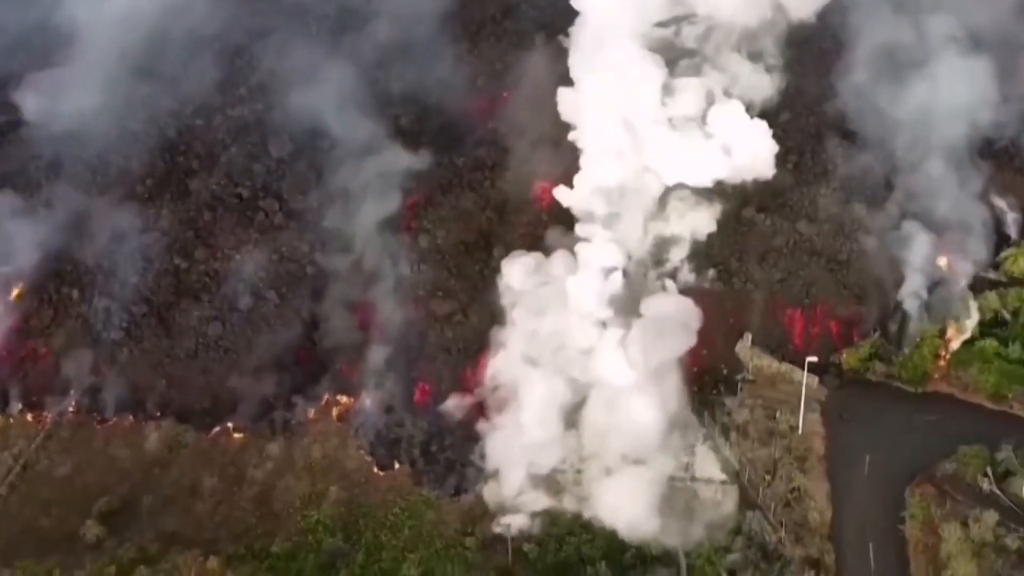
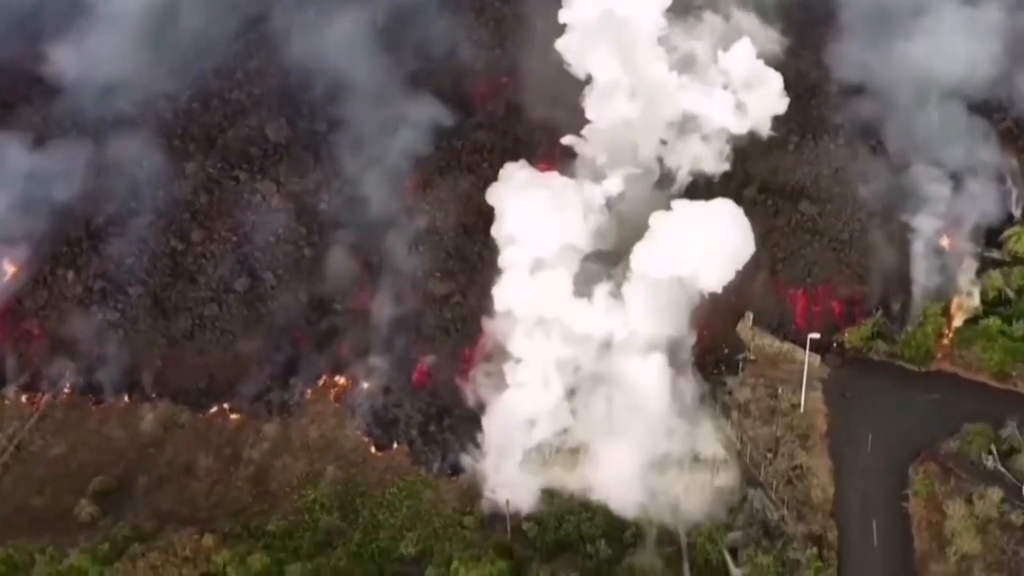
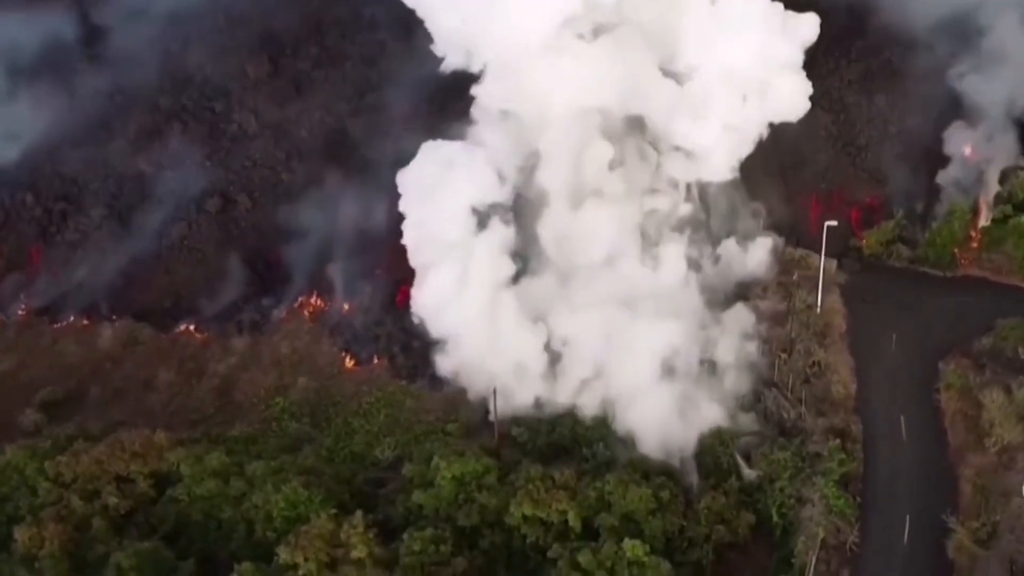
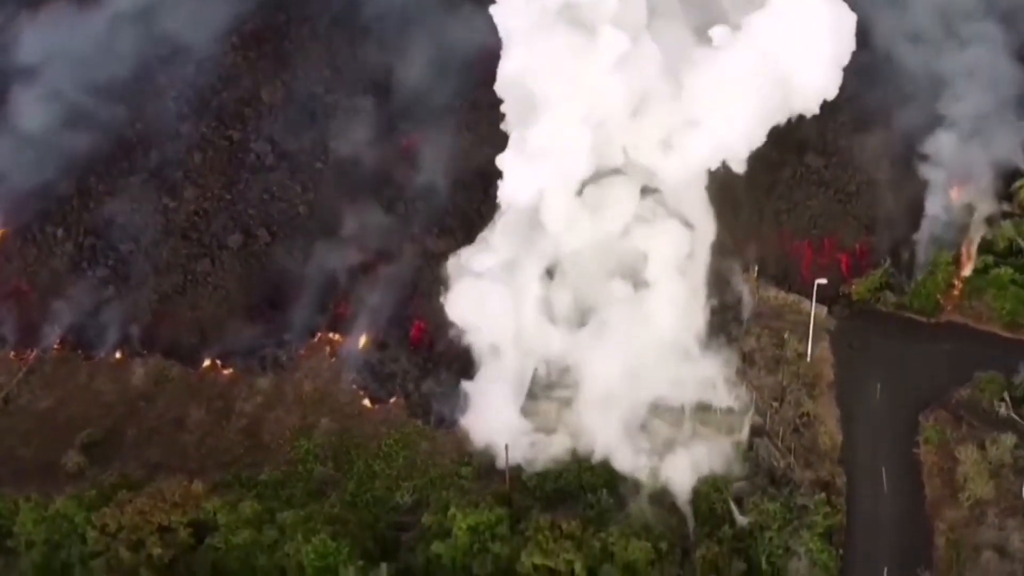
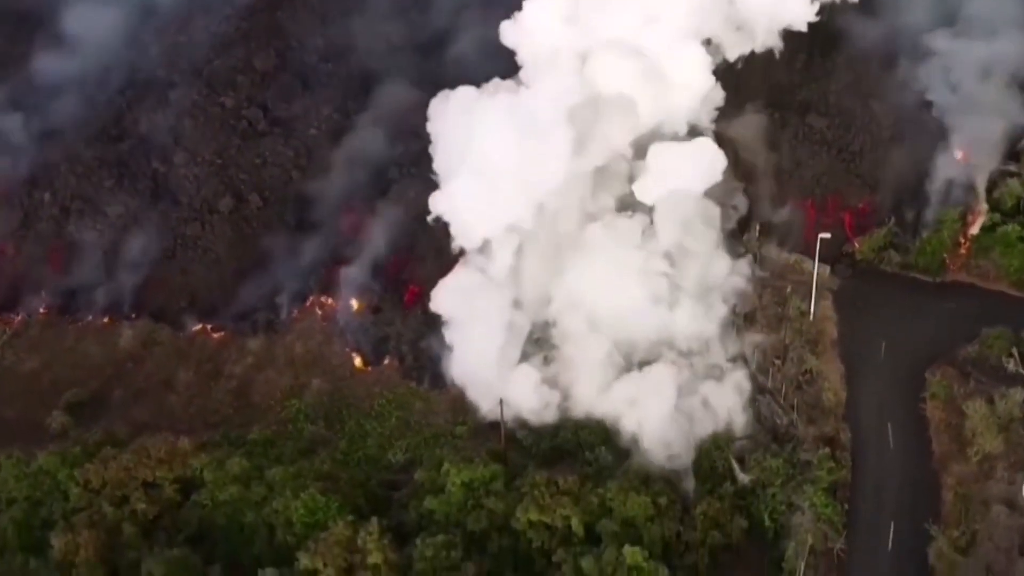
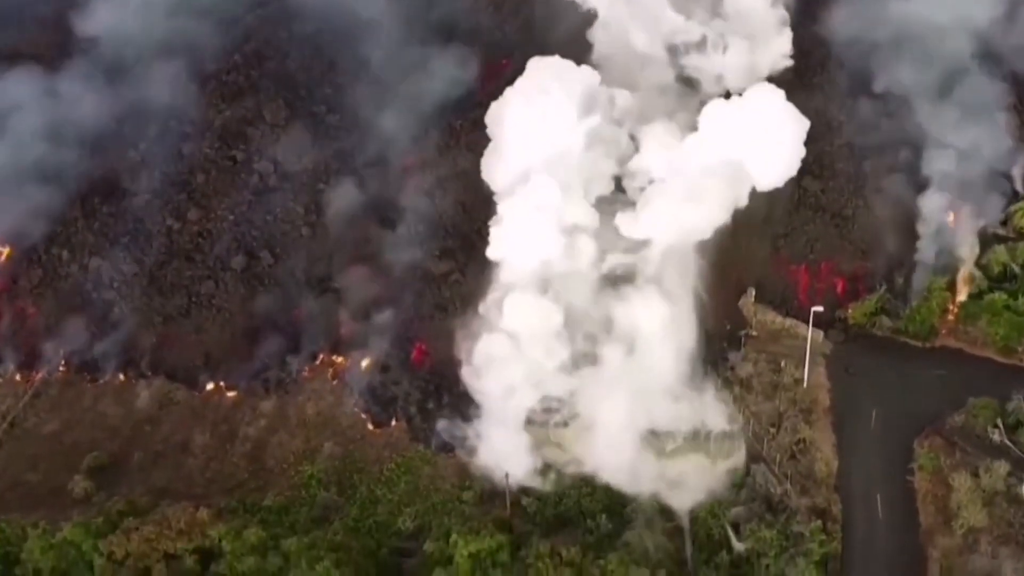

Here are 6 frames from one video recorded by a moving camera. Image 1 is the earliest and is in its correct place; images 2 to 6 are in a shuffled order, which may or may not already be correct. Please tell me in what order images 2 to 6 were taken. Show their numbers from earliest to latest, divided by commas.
2, 6, 4, 5, 3
